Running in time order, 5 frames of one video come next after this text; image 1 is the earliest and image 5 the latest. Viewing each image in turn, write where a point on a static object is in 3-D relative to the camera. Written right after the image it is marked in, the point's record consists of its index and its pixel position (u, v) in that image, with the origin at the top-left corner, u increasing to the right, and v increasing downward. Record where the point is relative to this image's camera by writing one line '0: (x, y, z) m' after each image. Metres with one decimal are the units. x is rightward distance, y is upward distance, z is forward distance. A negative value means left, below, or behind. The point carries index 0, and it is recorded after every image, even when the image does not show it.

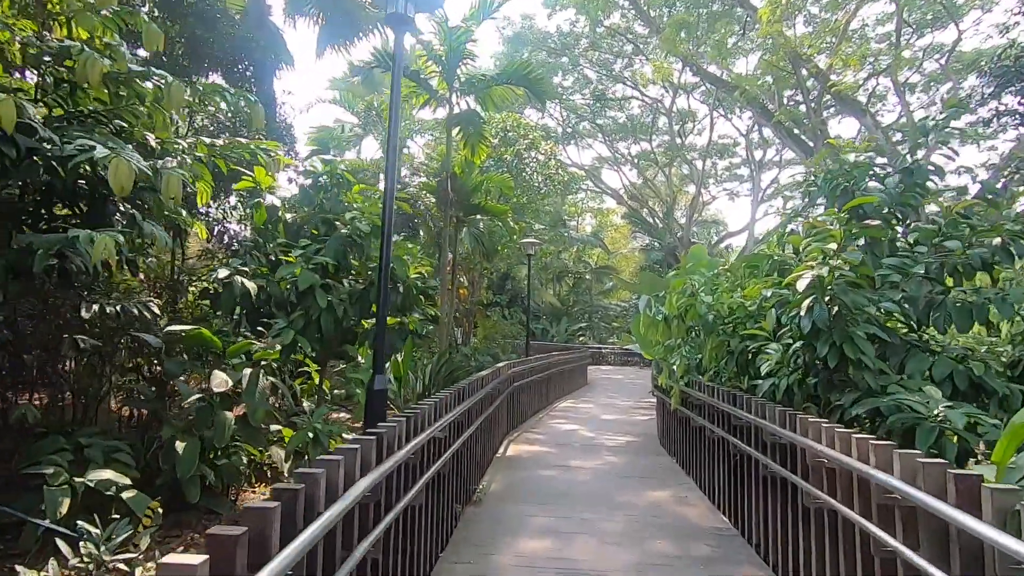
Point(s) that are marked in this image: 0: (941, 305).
0: (+2.6, -0.1, +3.2) m
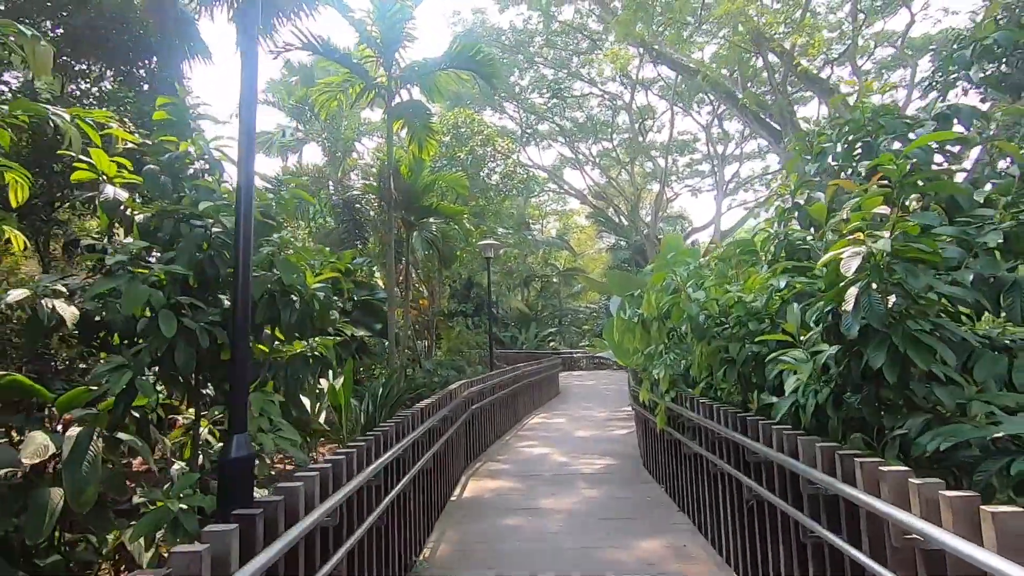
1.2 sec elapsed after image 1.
0: (+2.2, 0.0, +2.4) m
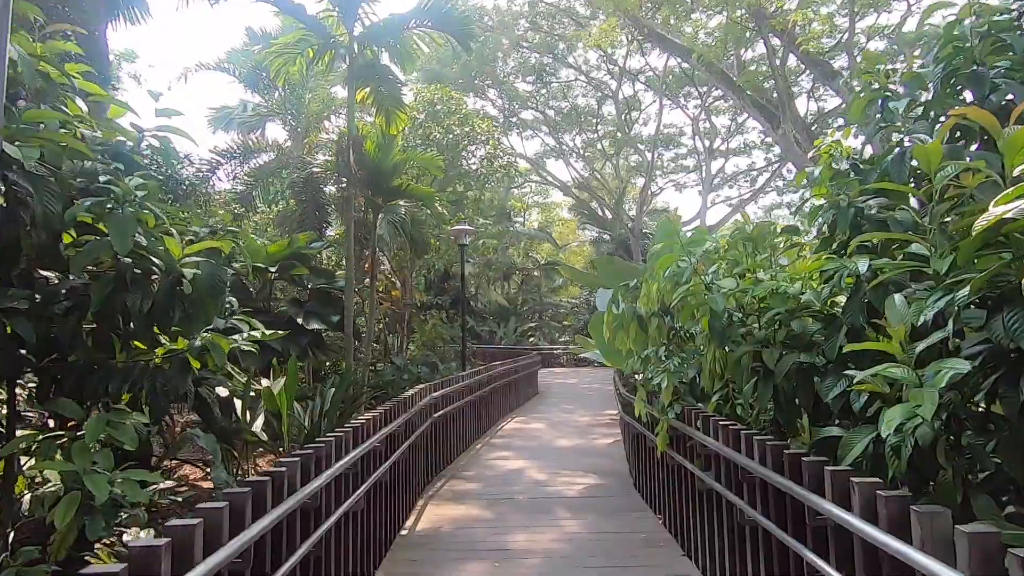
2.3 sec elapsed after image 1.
0: (+2.1, 0.0, +1.6) m
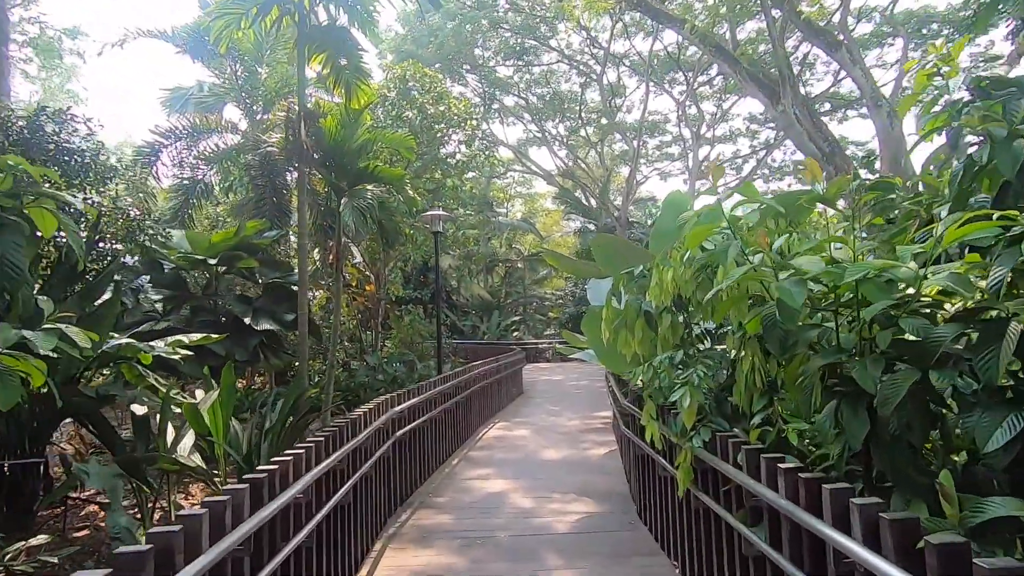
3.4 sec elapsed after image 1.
0: (+2.0, +0.1, +0.7) m
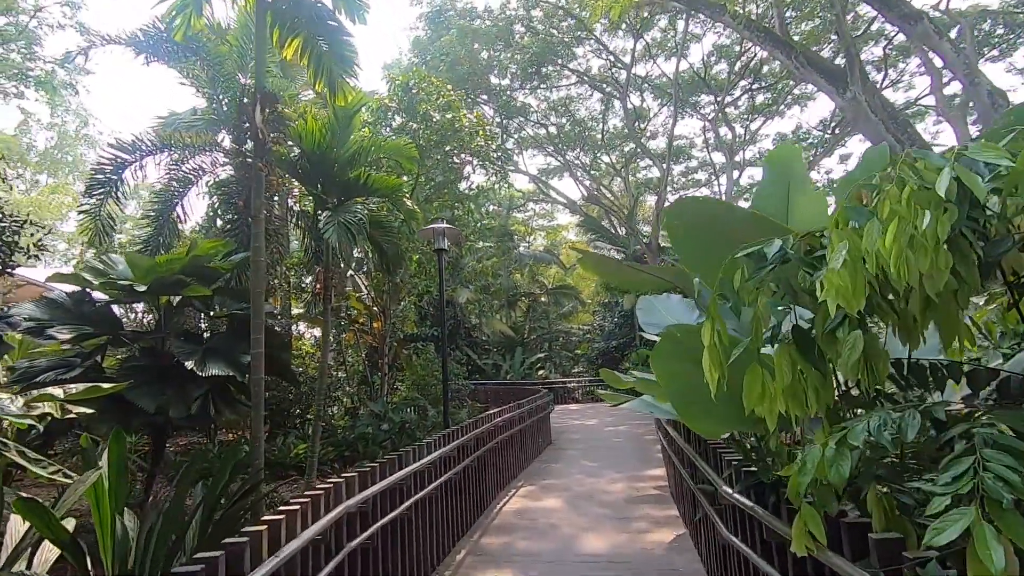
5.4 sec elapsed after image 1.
0: (+1.9, +0.3, -1.0) m
